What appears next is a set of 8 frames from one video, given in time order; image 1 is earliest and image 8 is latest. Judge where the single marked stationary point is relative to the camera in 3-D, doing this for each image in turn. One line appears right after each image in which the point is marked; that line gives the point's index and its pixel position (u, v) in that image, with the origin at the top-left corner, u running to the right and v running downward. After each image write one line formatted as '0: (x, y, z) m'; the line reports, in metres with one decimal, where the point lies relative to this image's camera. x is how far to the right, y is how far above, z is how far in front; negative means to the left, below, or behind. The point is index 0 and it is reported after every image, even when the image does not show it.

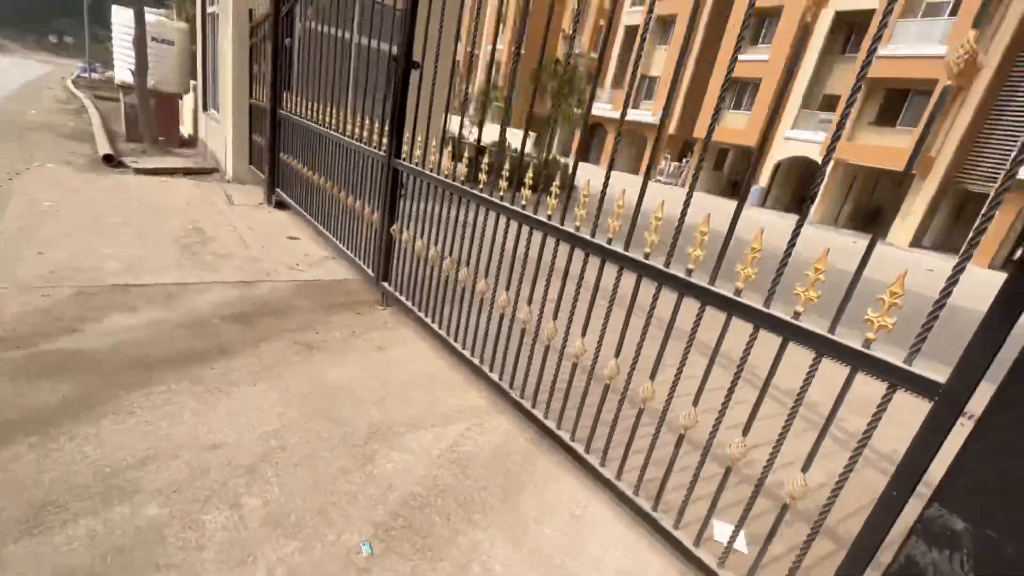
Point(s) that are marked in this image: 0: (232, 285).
0: (-1.8, 0.0, +3.1) m
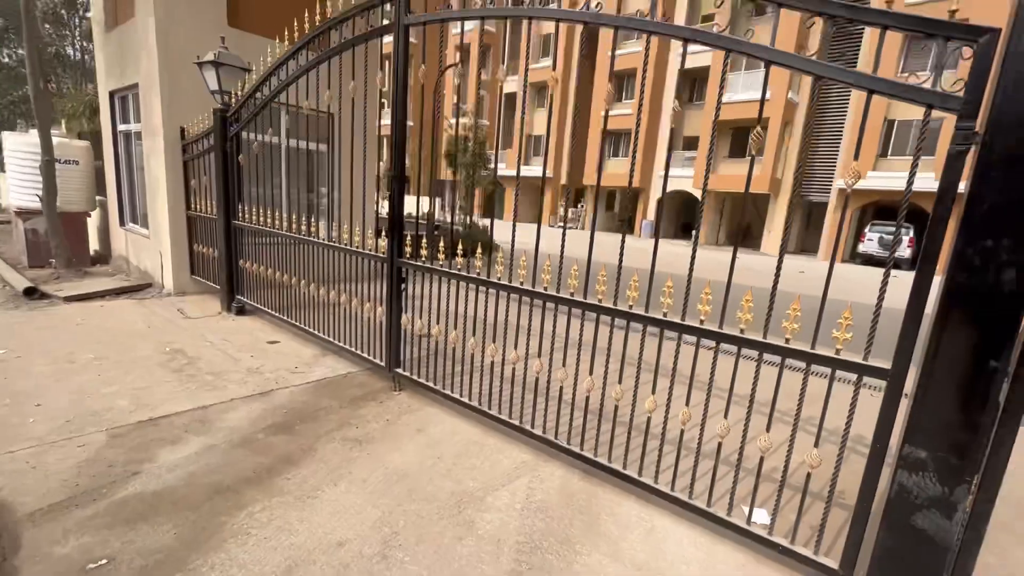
0: (-1.7, -0.7, +3.2) m
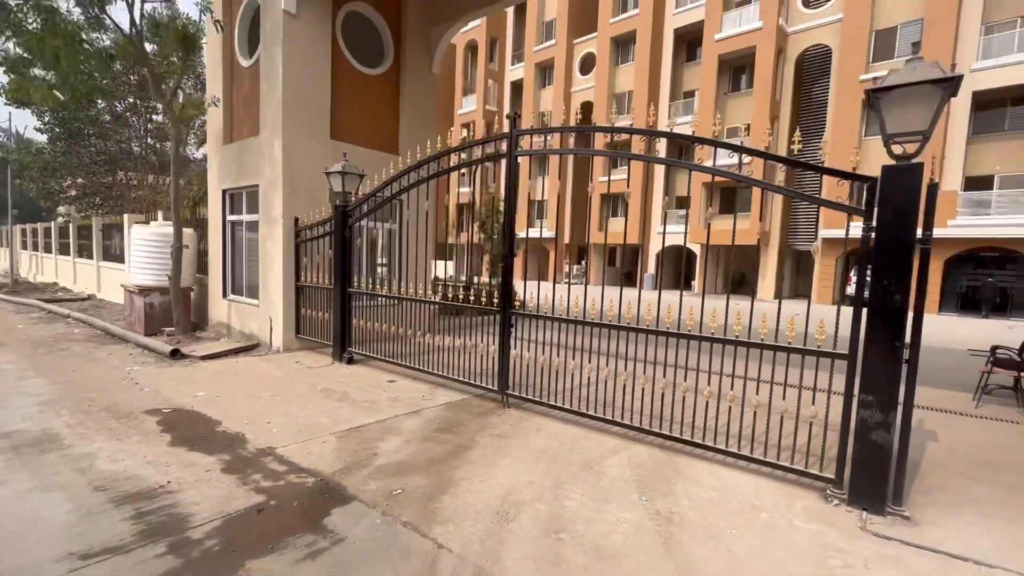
0: (-0.9, -1.2, +4.5) m
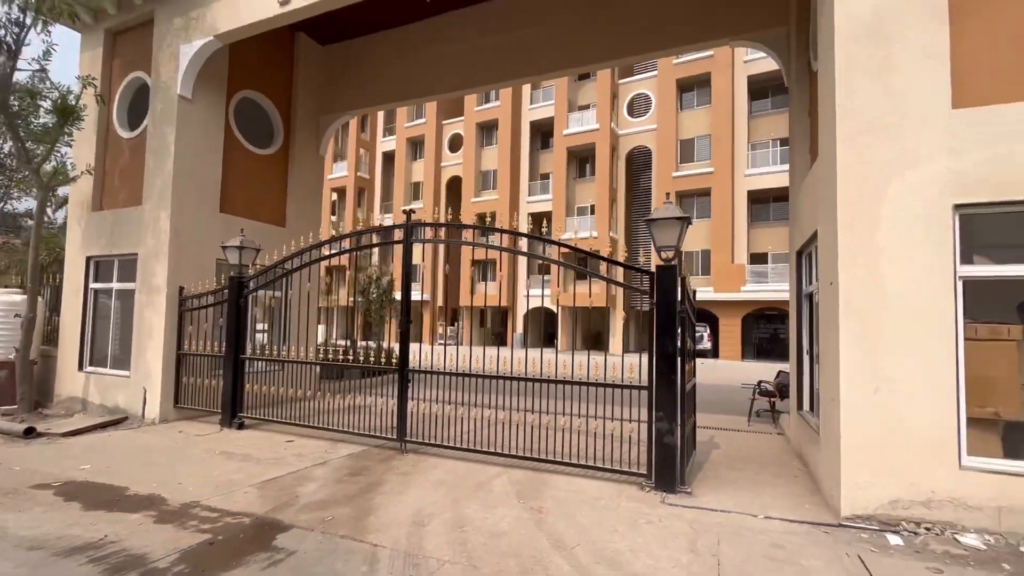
0: (-2.0, -1.8, +5.0) m
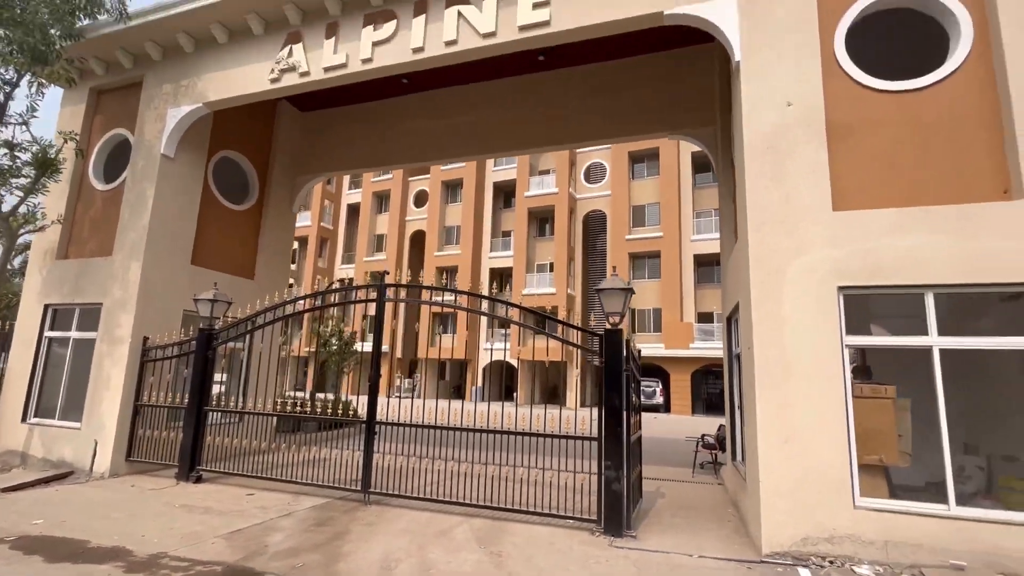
0: (-2.4, -2.4, +5.1) m
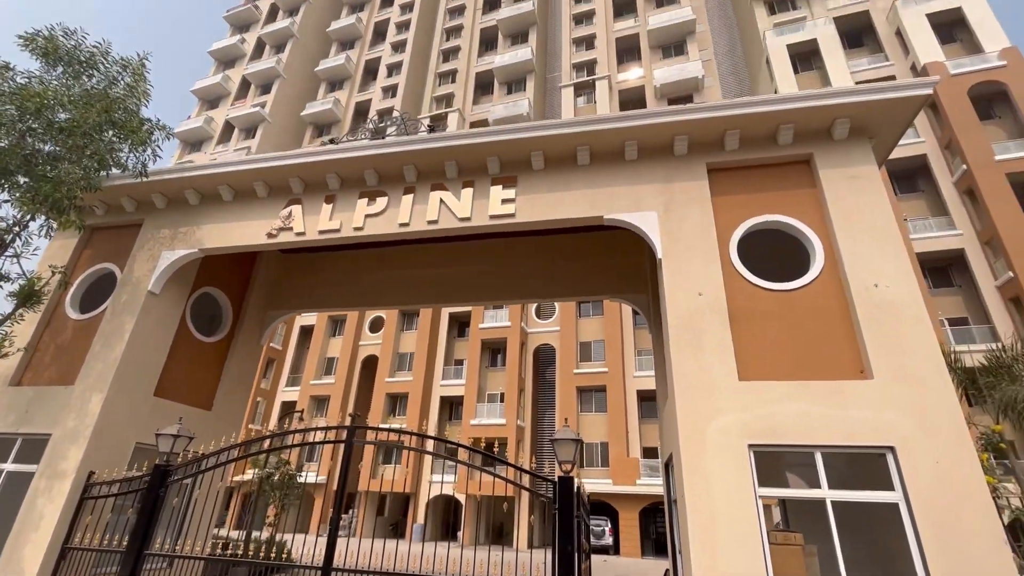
0: (-2.9, -4.0, +4.9) m
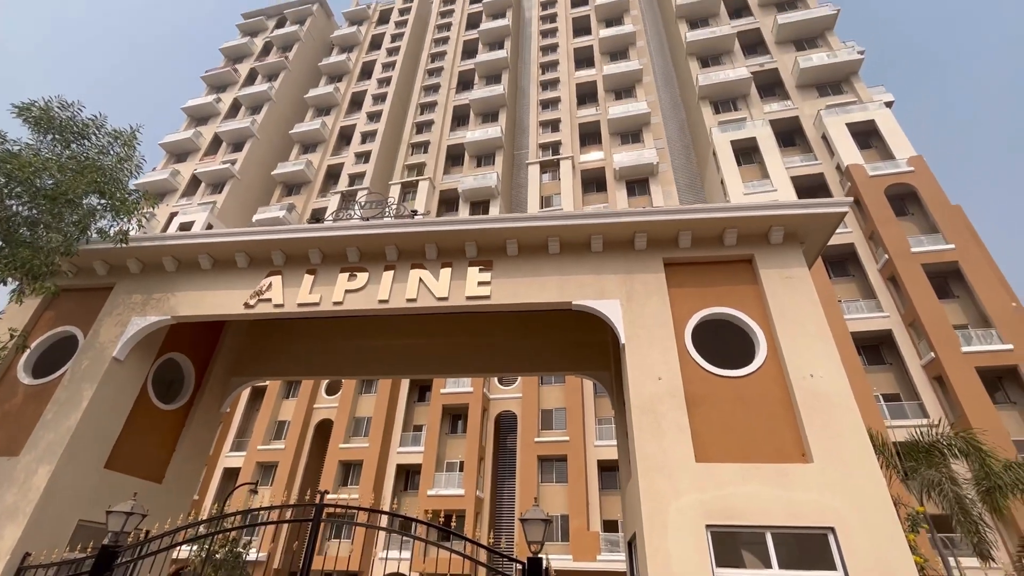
0: (-3.2, -4.7, +4.6) m
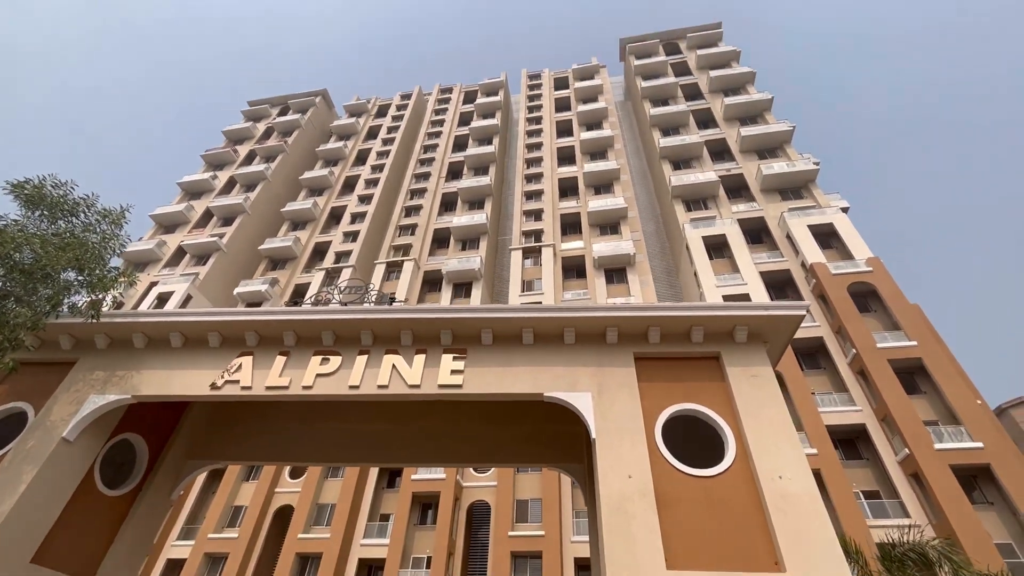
0: (-3.7, -5.5, +3.8) m
